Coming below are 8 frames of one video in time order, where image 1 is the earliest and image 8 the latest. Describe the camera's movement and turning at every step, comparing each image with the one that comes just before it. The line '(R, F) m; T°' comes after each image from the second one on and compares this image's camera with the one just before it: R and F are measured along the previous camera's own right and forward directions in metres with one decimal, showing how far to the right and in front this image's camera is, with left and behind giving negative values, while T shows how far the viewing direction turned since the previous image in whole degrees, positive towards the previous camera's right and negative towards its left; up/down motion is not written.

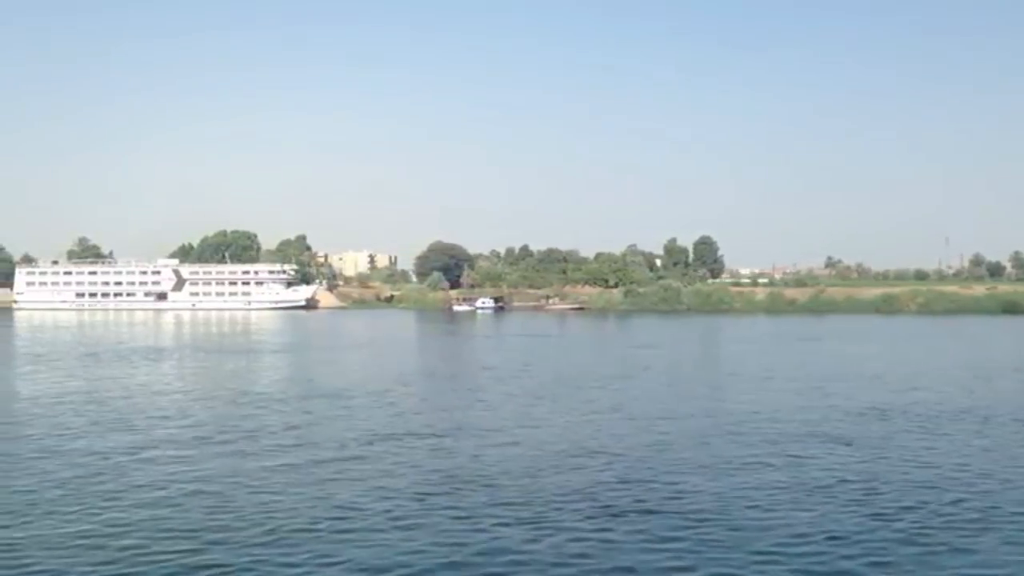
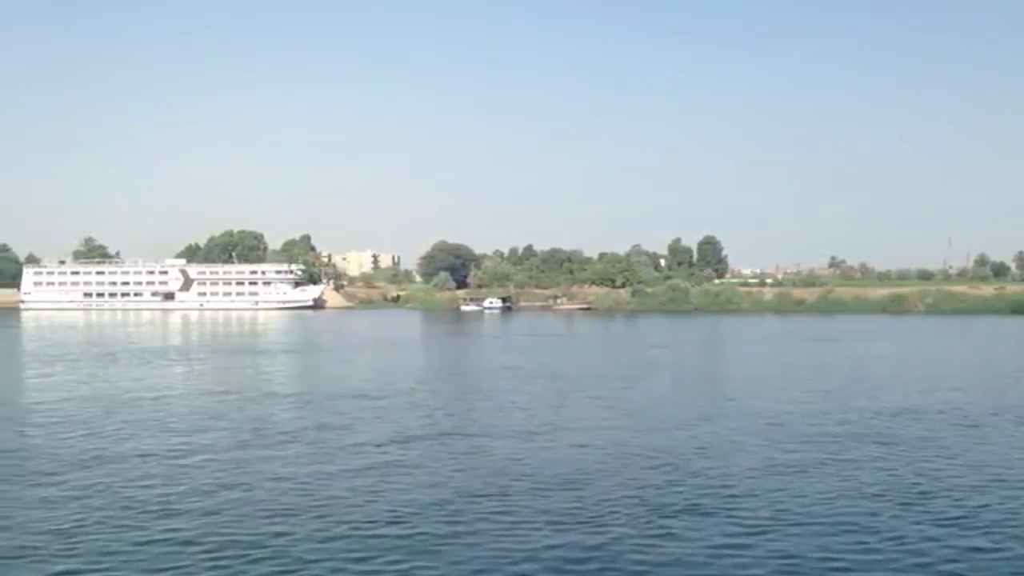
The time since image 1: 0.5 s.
(-0.2, 0.0) m; 0°
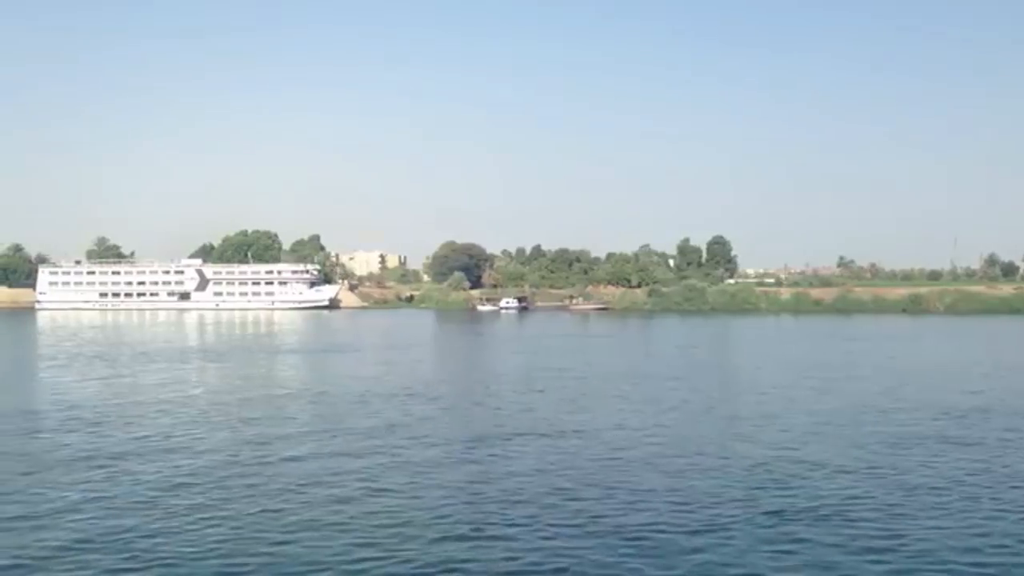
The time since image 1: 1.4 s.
(-0.5, +0.1) m; 0°
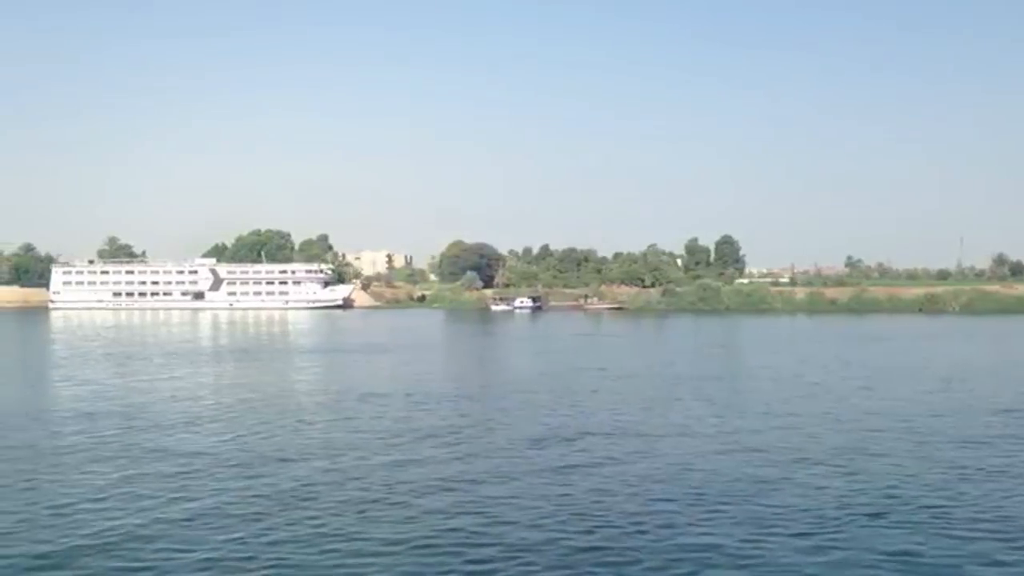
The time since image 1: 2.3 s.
(-0.4, +0.1) m; 0°
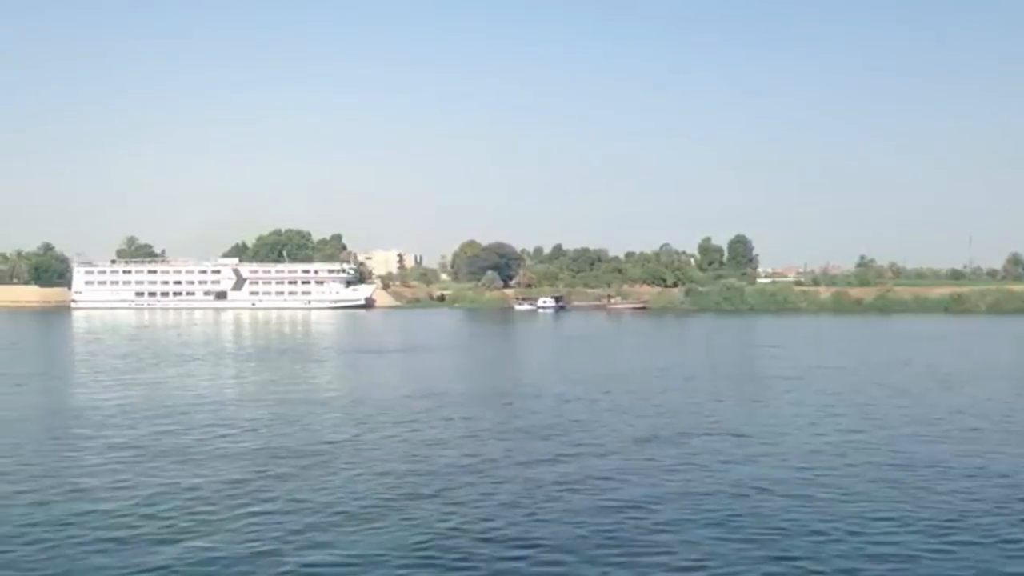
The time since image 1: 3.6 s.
(-0.7, +0.1) m; 0°
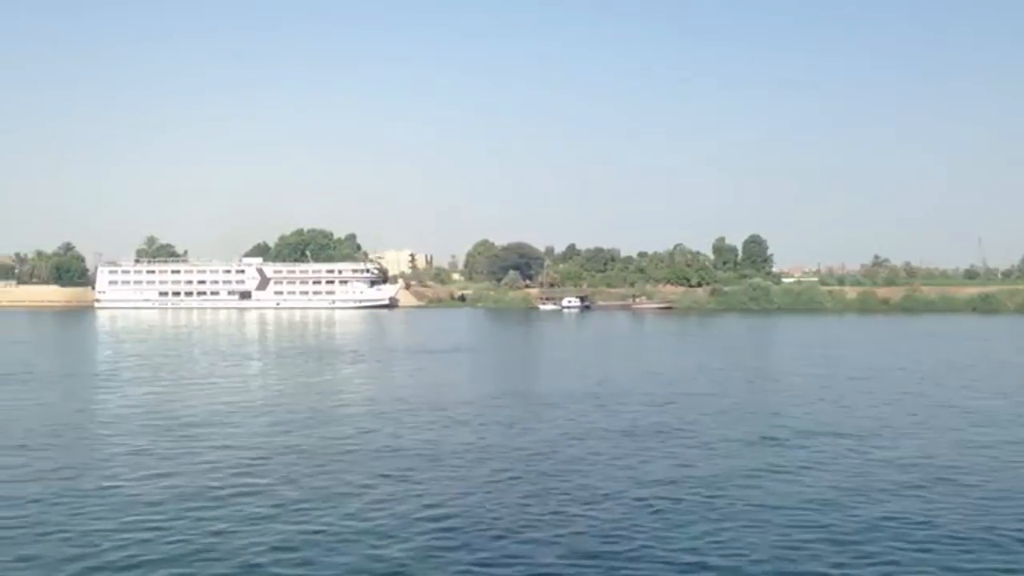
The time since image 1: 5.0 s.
(-0.7, +0.2) m; 0°
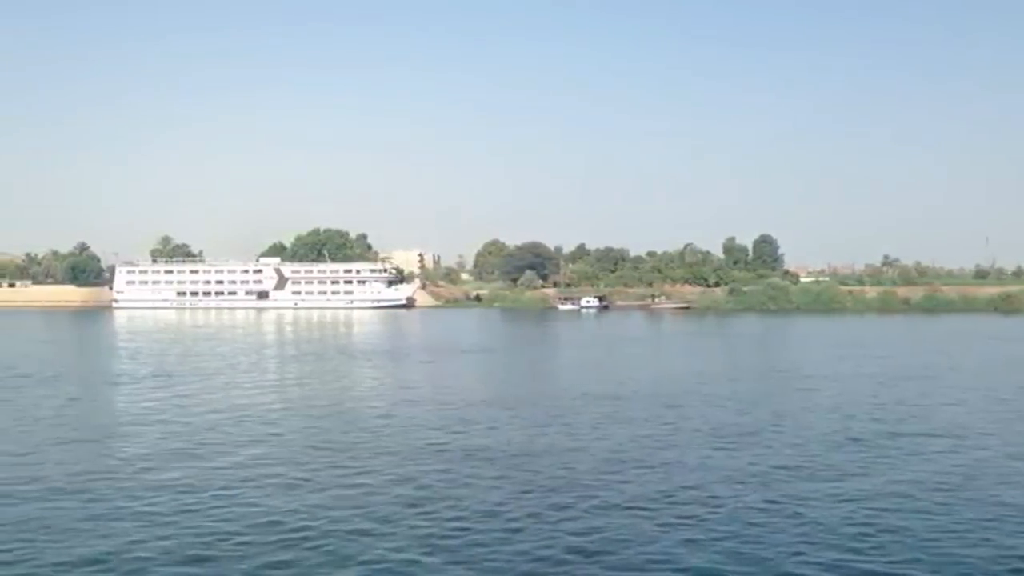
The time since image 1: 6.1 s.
(-0.5, +0.1) m; 0°
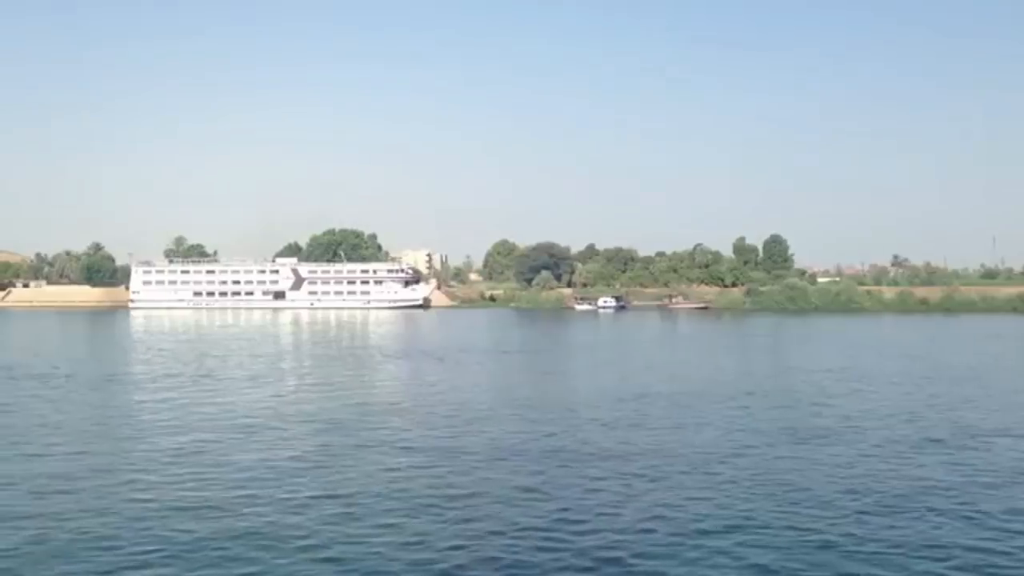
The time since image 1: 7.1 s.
(-0.5, +0.1) m; 0°
